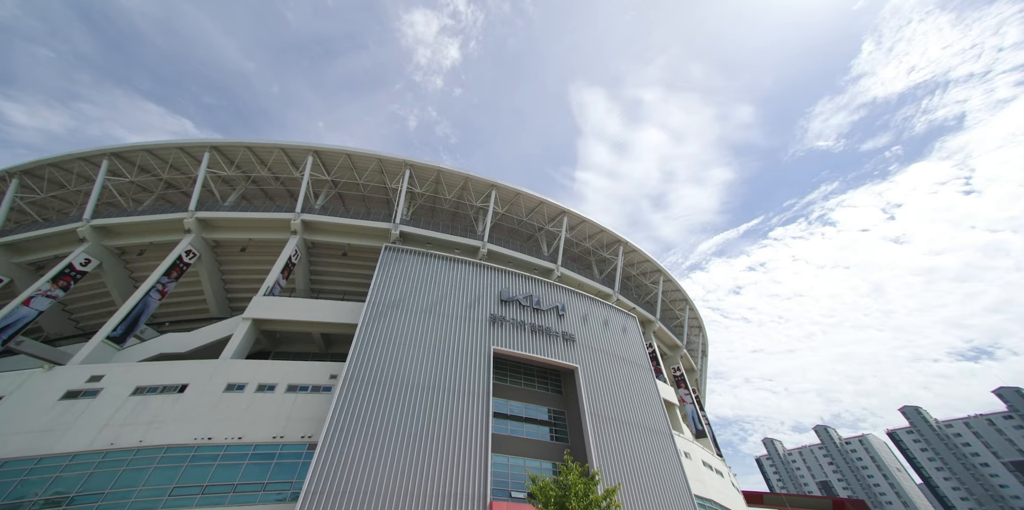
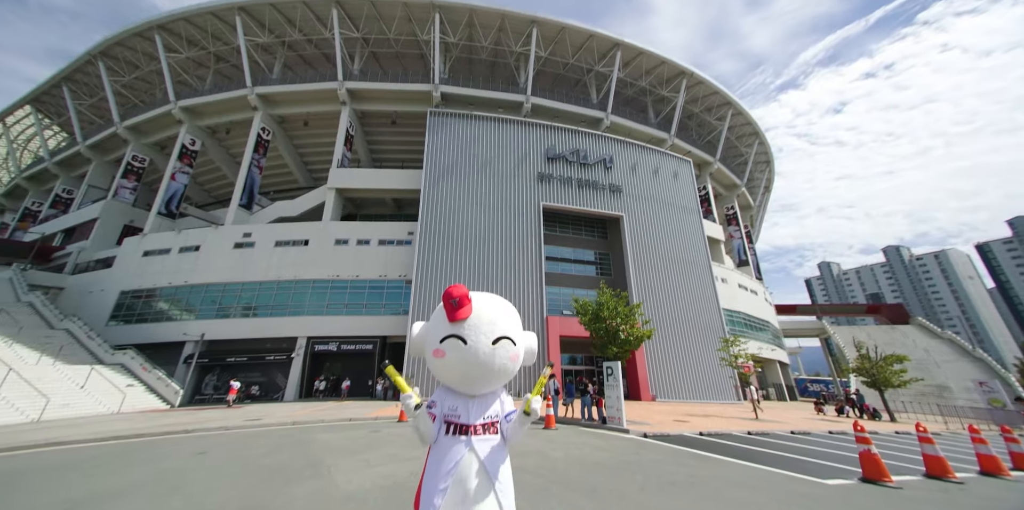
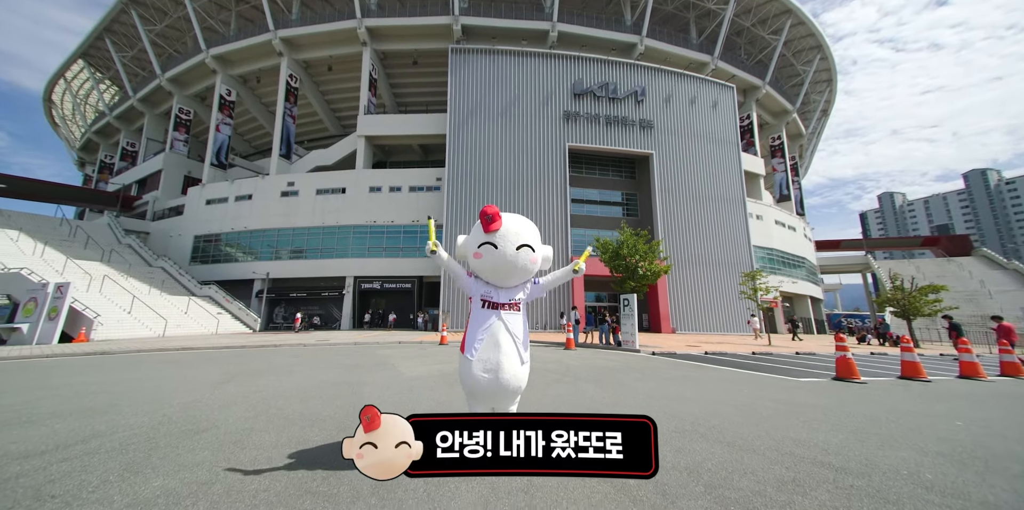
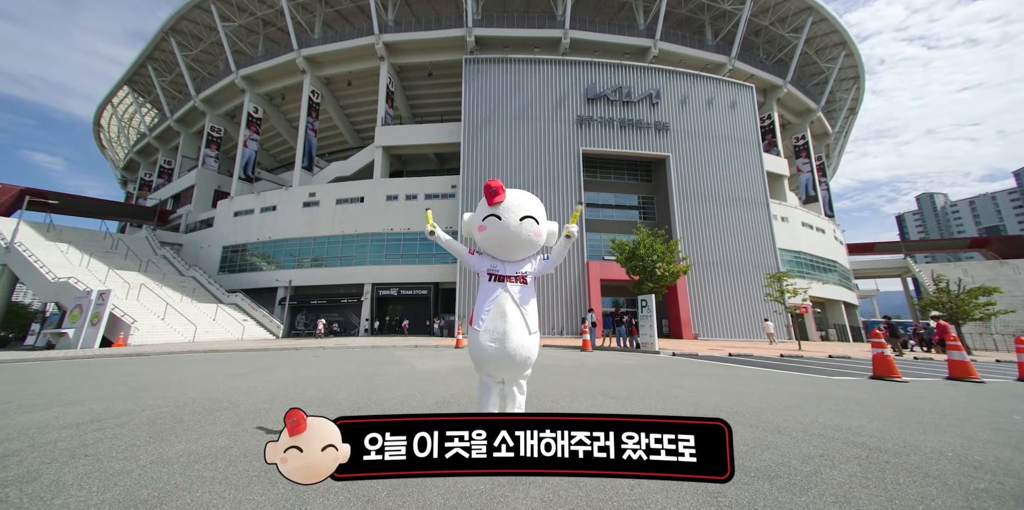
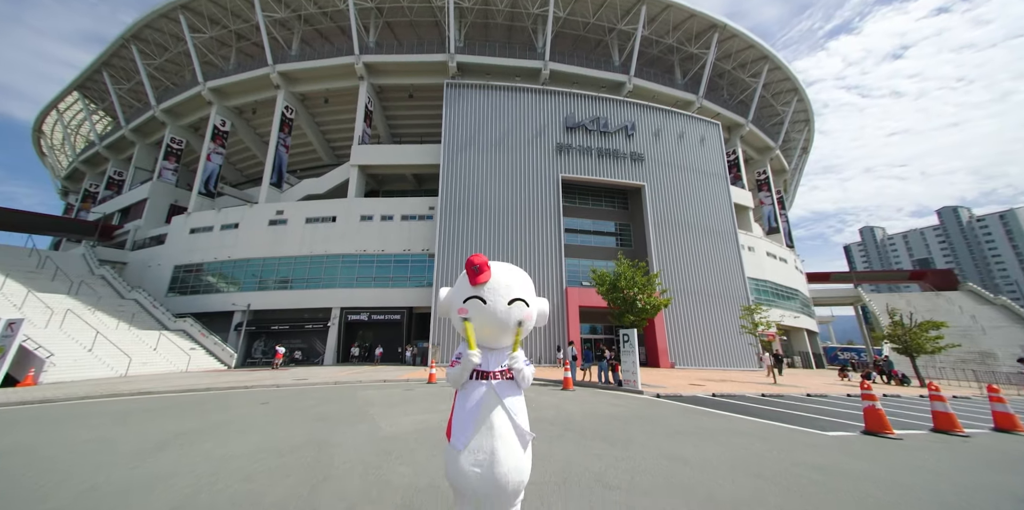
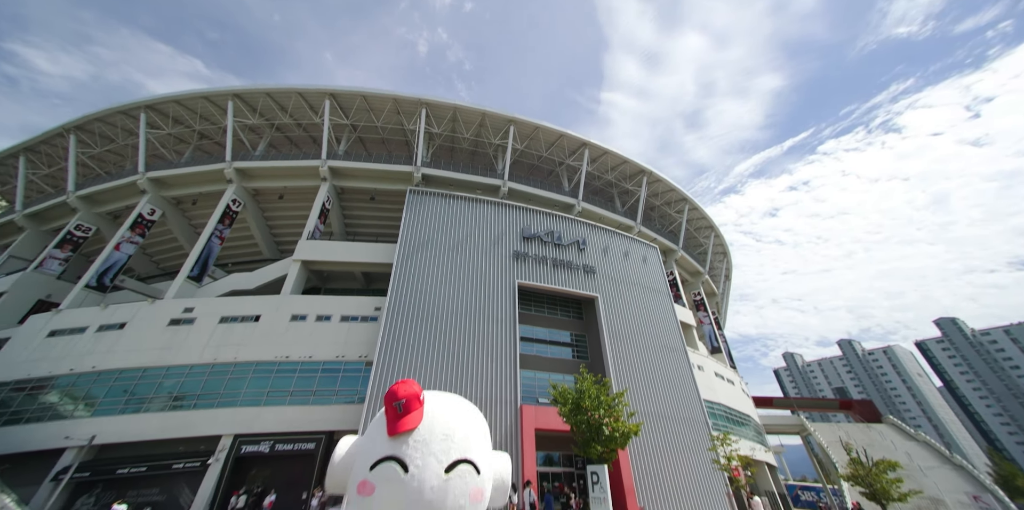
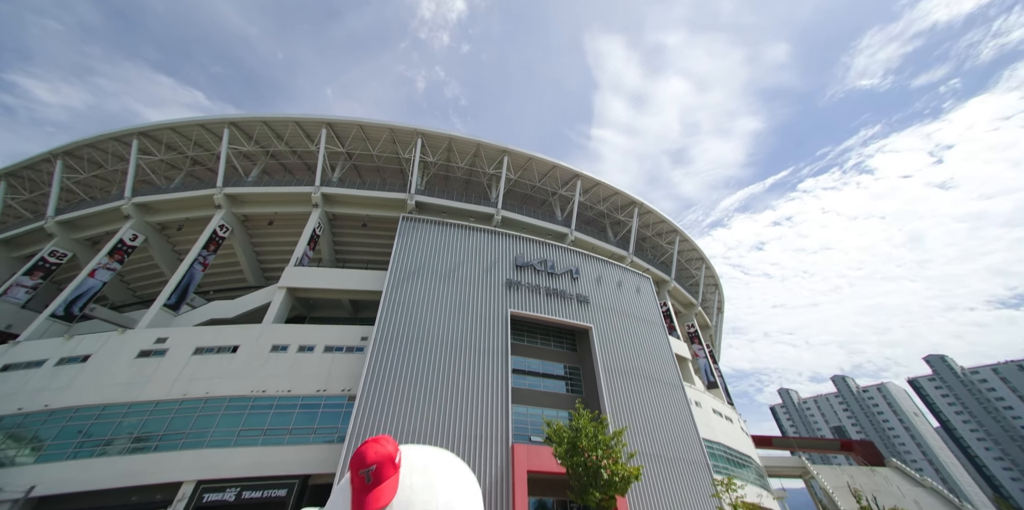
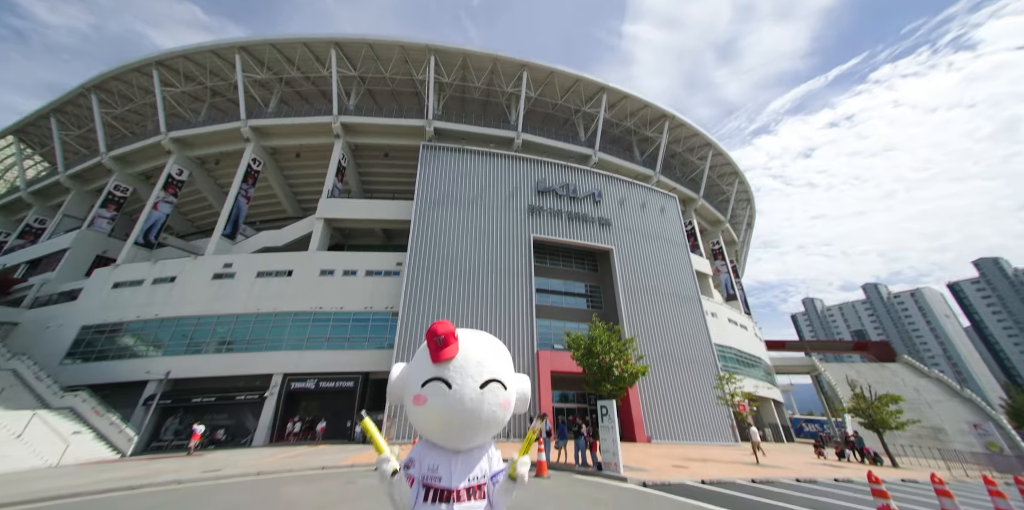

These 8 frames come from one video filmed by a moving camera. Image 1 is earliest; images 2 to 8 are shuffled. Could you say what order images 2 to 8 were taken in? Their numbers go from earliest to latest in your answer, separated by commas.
7, 6, 8, 2, 5, 3, 4
